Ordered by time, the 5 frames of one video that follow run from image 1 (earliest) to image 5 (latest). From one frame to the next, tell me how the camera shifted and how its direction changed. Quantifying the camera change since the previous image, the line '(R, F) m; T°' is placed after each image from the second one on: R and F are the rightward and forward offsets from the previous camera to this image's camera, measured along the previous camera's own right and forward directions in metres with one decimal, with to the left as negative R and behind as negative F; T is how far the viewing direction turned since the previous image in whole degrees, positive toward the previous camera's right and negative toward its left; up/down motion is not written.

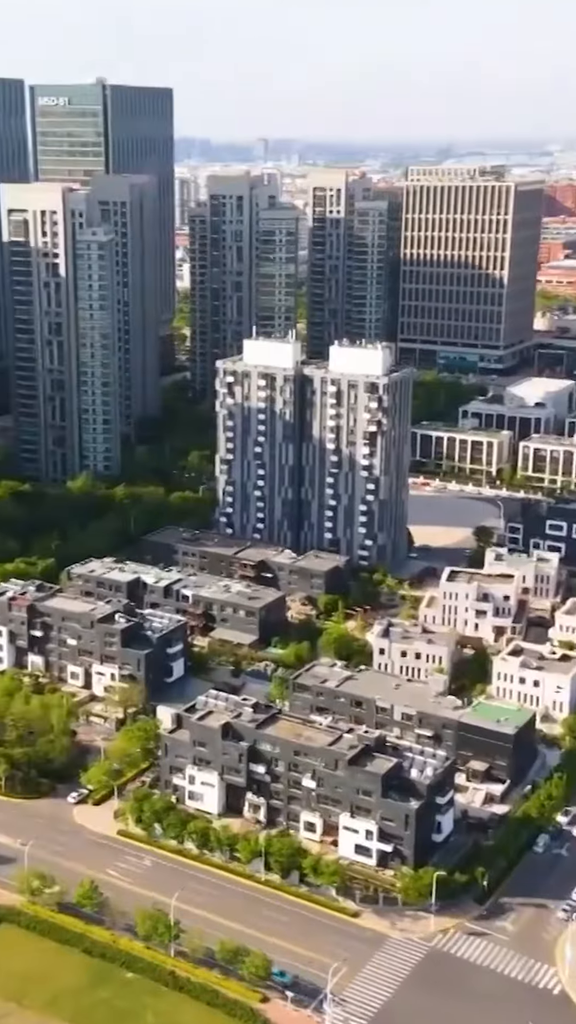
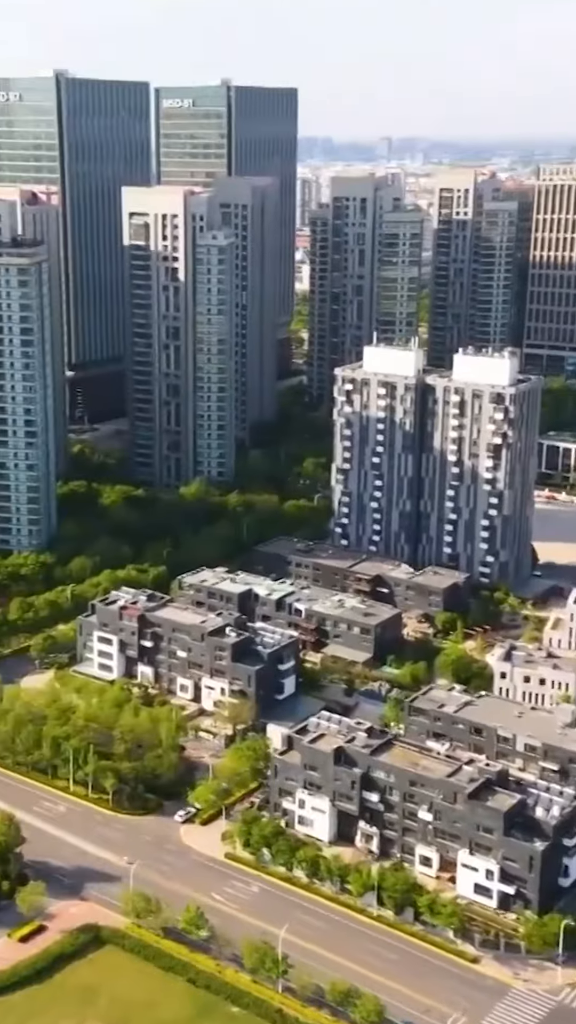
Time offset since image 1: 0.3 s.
(-0.3, +1.6) m; -5°
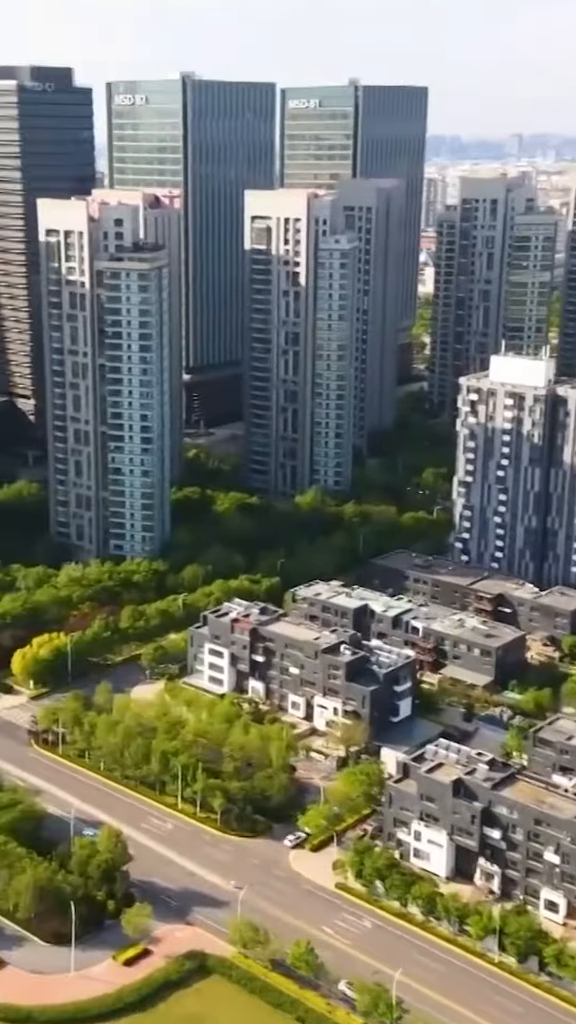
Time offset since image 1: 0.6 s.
(-0.3, +1.6) m; -5°
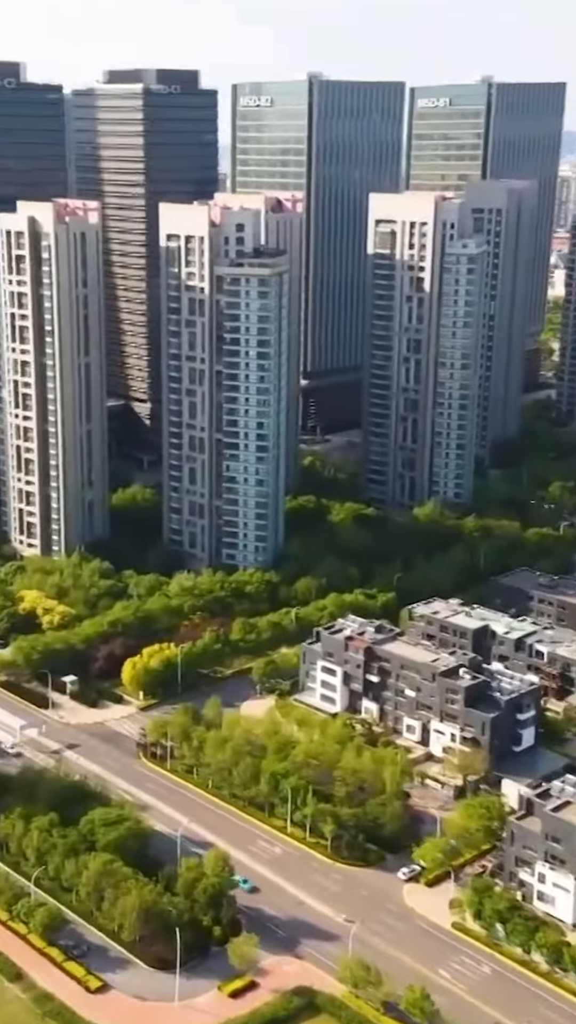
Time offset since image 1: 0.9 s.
(-0.3, +1.6) m; -5°
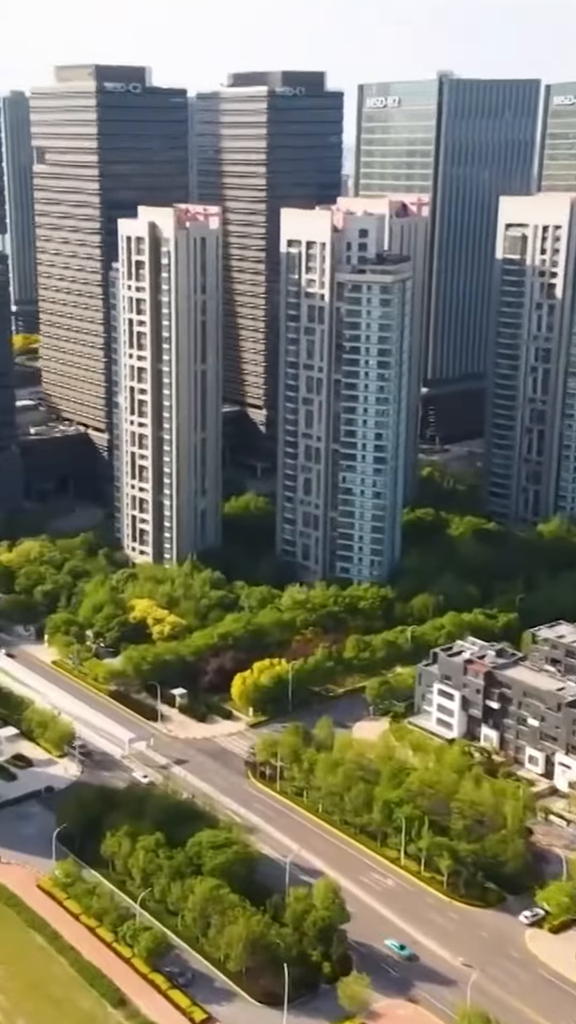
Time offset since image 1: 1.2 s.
(-0.3, +1.7) m; -5°
